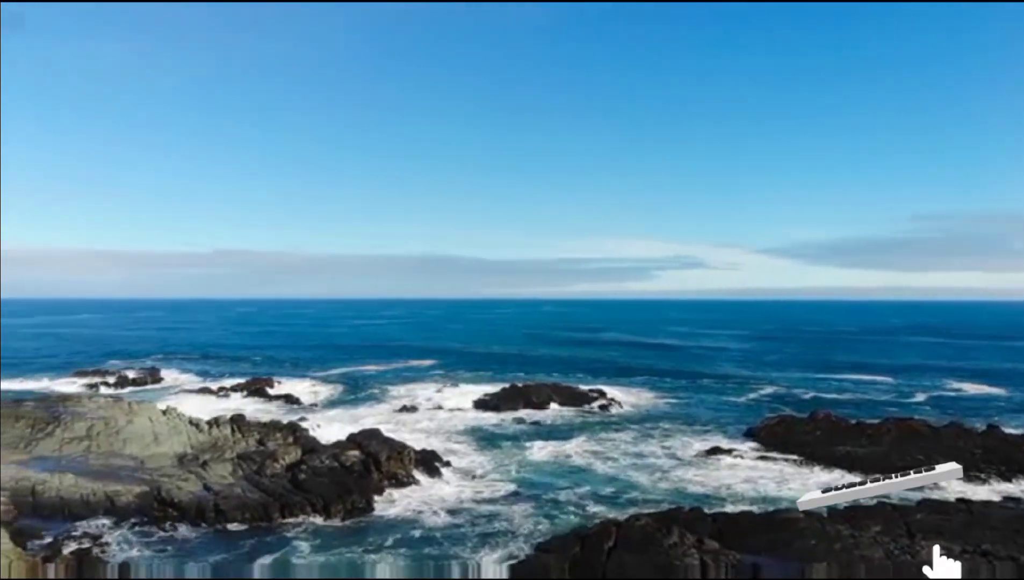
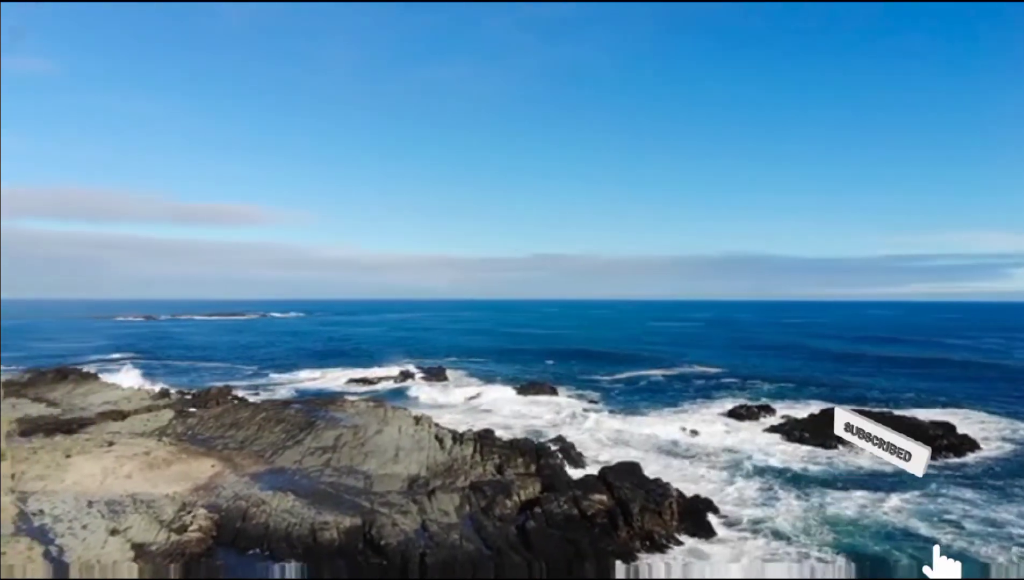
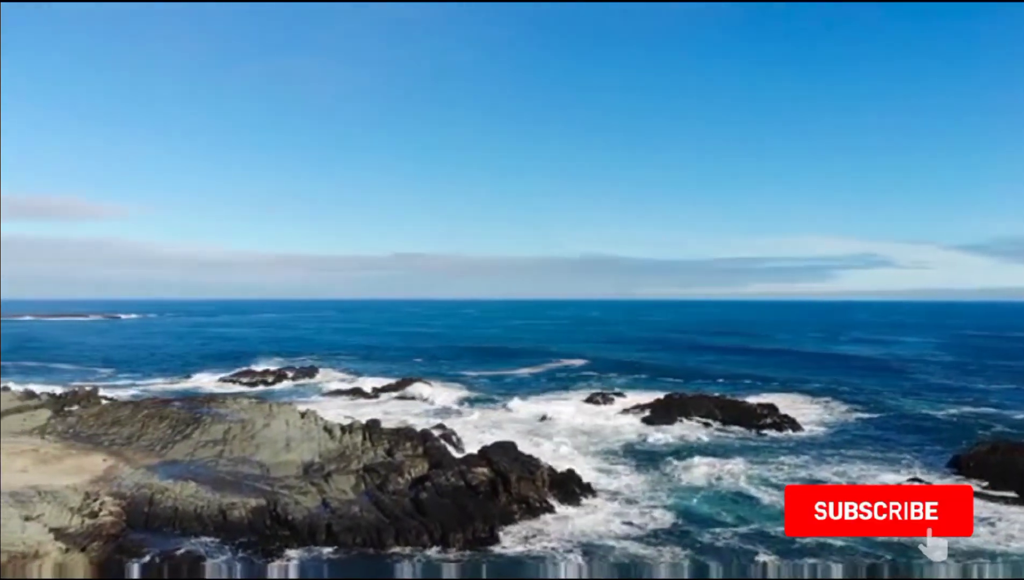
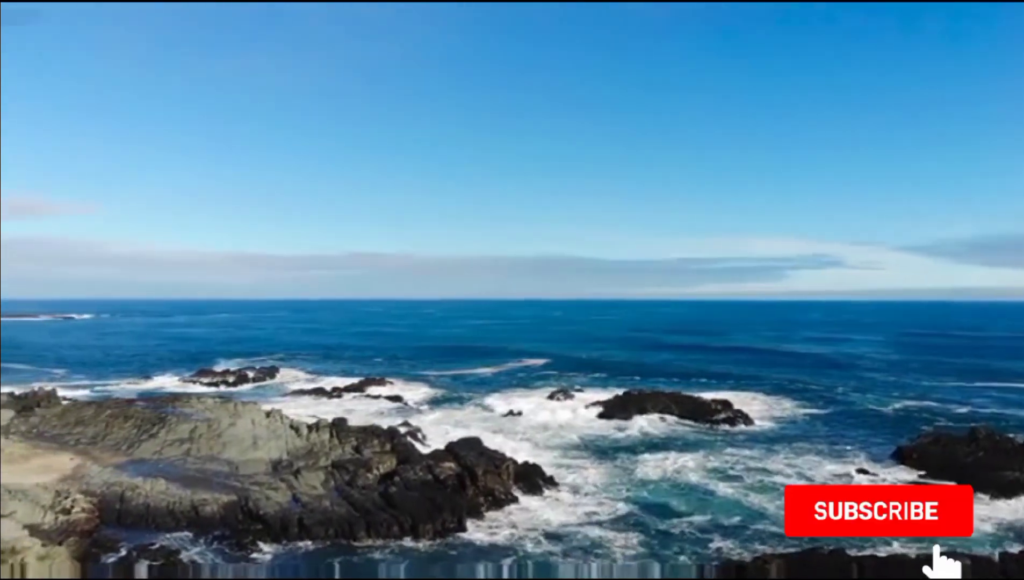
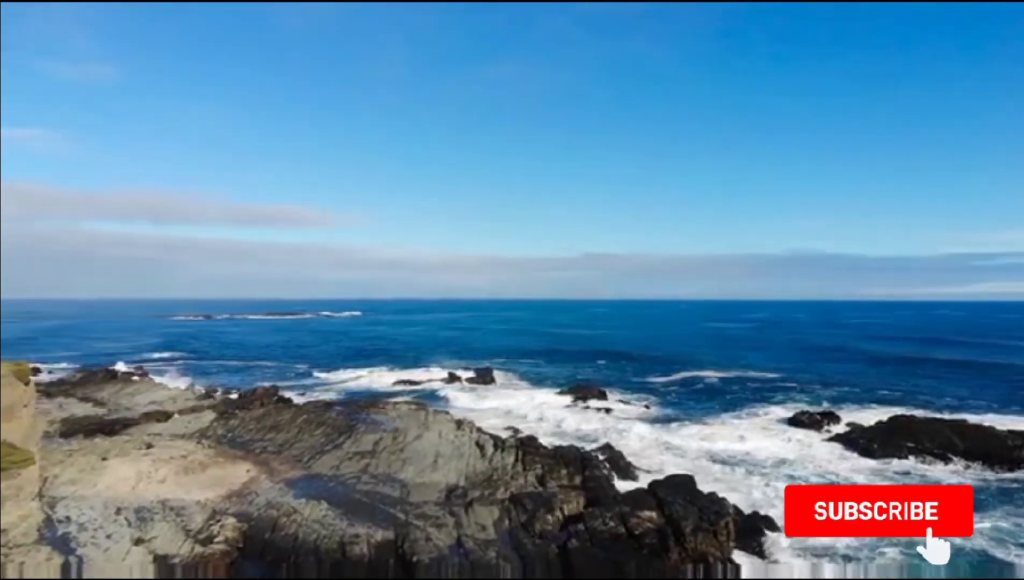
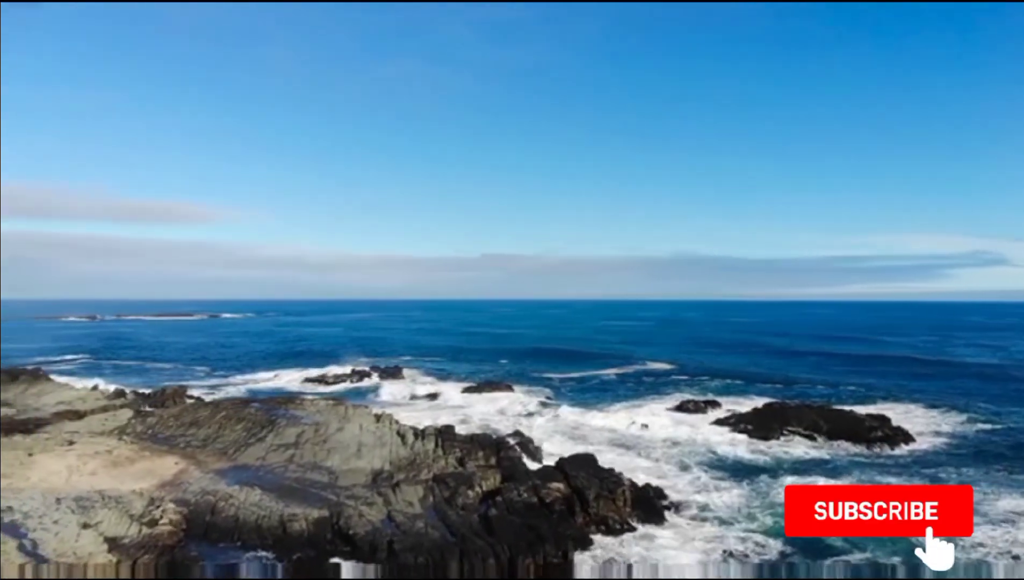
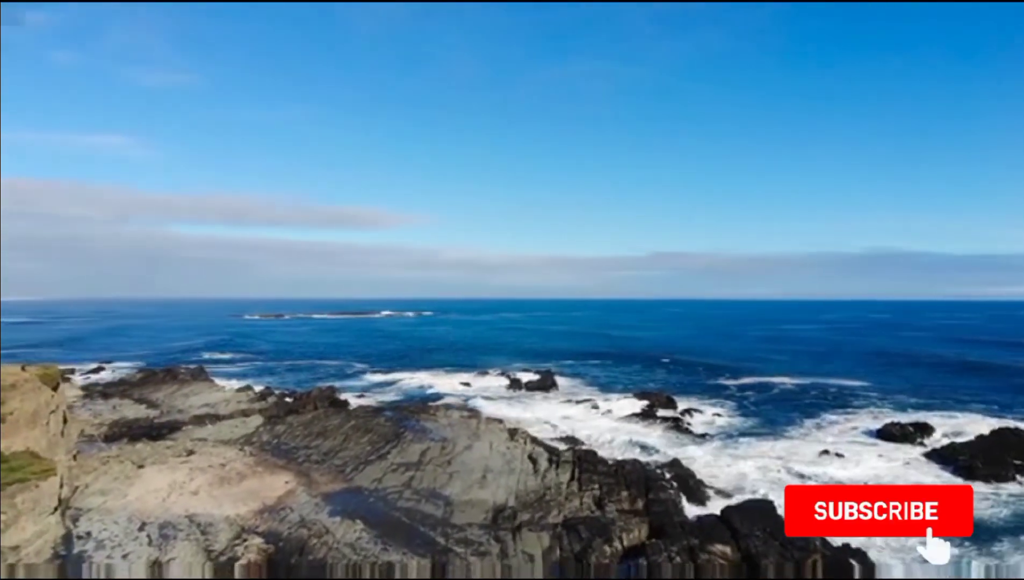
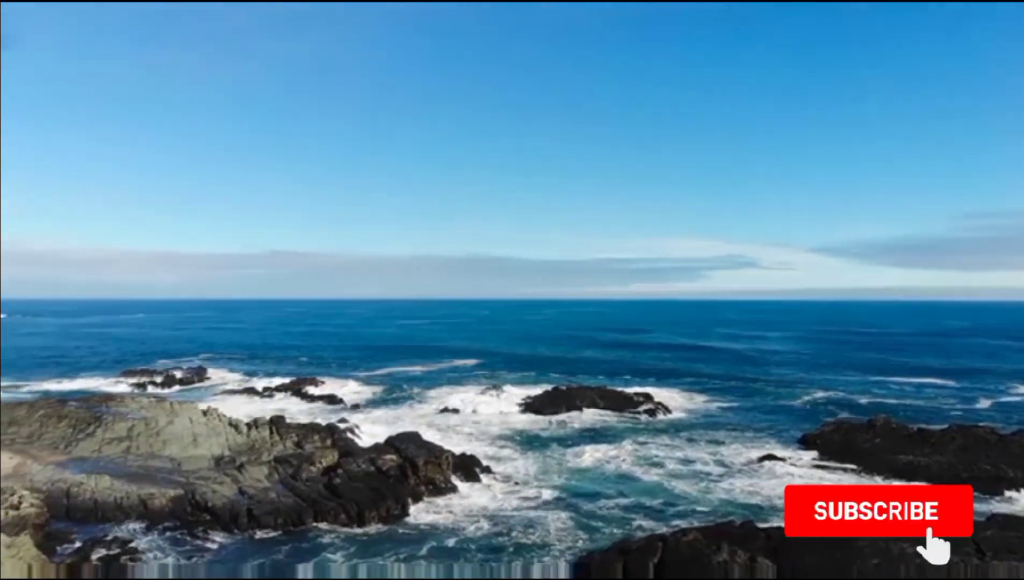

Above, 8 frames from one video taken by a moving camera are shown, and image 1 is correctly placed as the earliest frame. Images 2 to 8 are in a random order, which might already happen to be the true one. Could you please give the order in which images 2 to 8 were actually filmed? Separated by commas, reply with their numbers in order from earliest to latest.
8, 4, 3, 6, 2, 5, 7
